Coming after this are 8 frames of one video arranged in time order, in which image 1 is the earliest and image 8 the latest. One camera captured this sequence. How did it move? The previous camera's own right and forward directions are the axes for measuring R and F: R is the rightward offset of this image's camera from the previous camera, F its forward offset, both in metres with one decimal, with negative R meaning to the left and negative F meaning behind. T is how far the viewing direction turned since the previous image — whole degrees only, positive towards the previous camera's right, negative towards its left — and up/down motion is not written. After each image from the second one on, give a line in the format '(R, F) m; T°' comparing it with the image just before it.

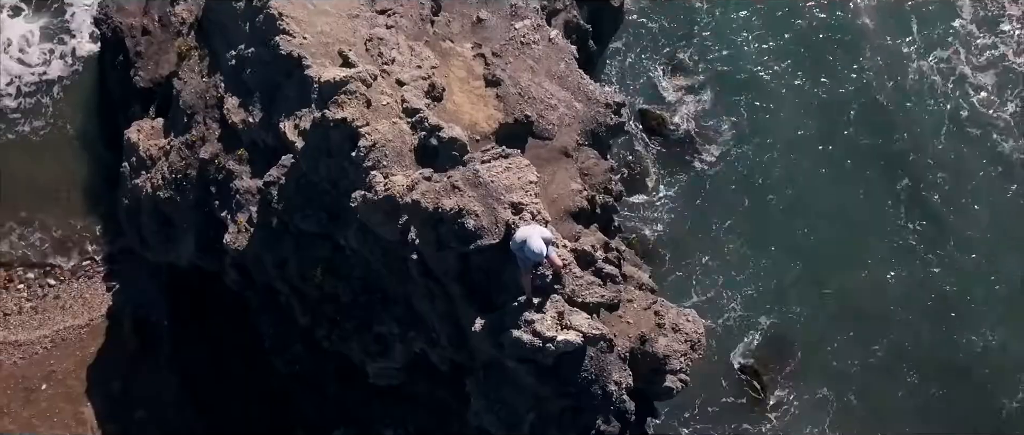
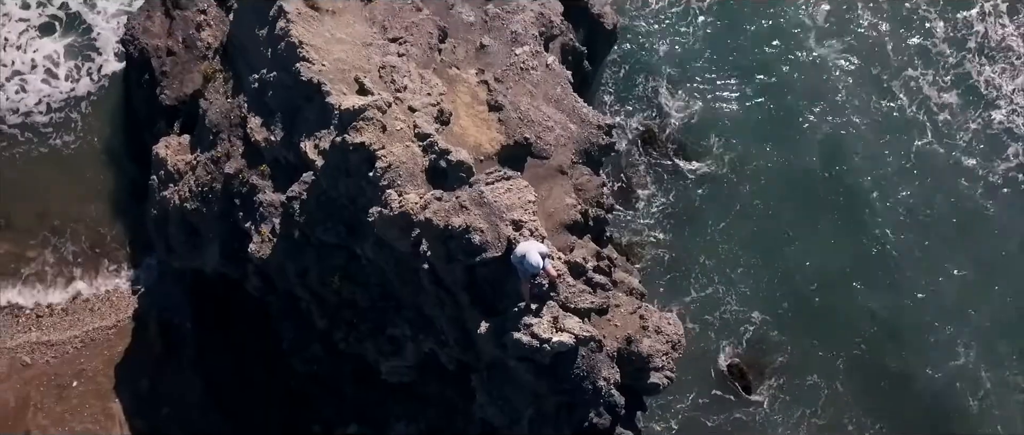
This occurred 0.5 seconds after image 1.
(0.0, -1.7) m; 0°
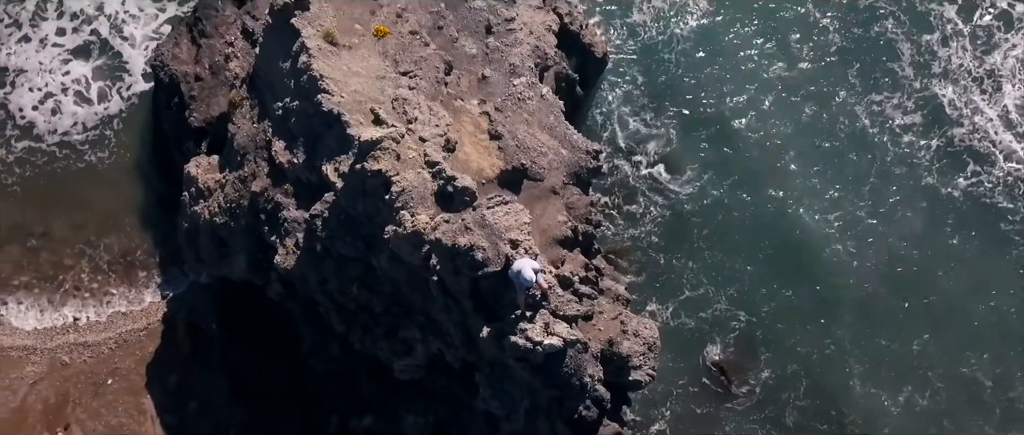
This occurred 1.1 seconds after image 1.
(+0.1, -2.3) m; 0°
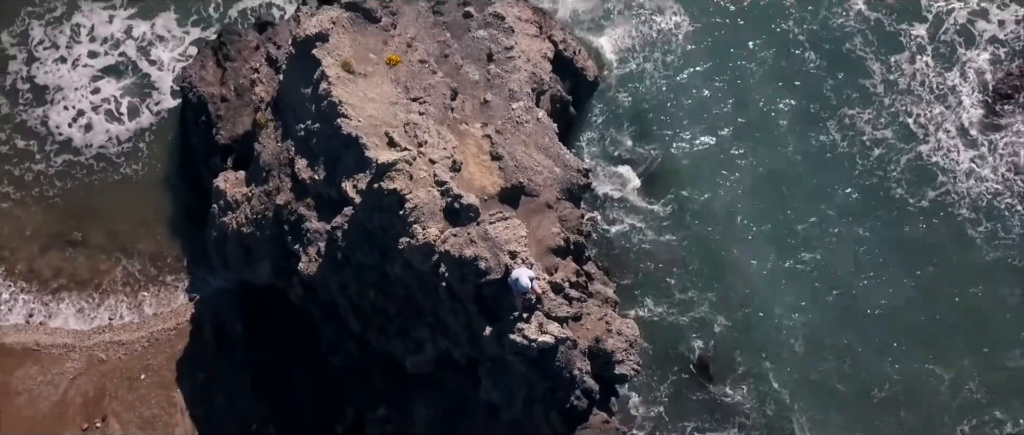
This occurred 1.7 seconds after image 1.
(0.0, -2.6) m; 0°
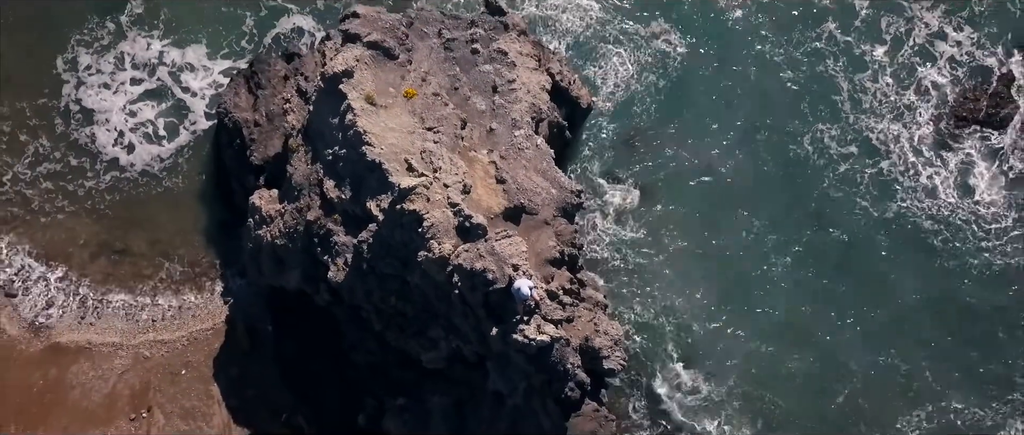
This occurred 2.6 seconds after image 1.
(0.0, -3.6) m; 0°
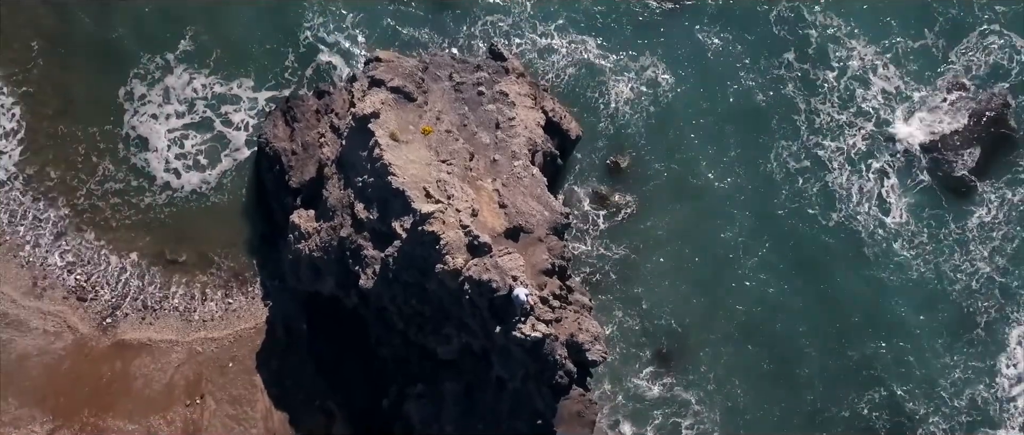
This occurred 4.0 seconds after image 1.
(0.0, -5.8) m; 0°
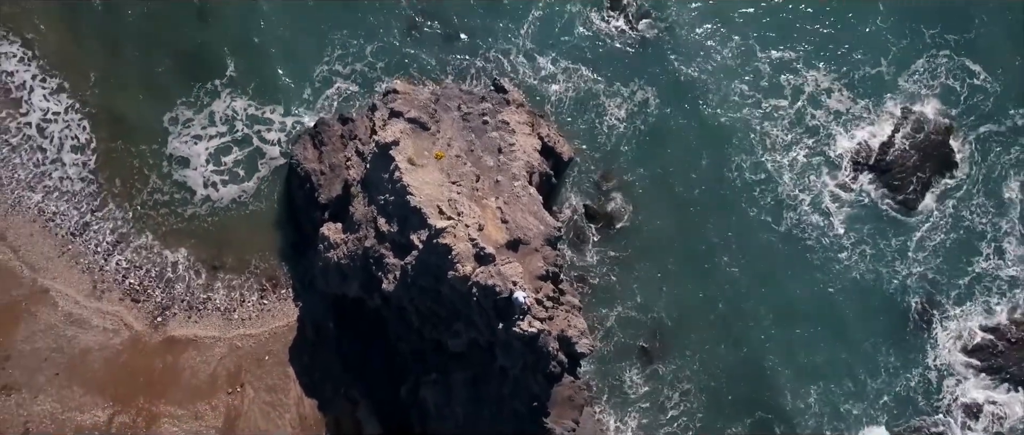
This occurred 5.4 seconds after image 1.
(0.0, -5.8) m; 0°
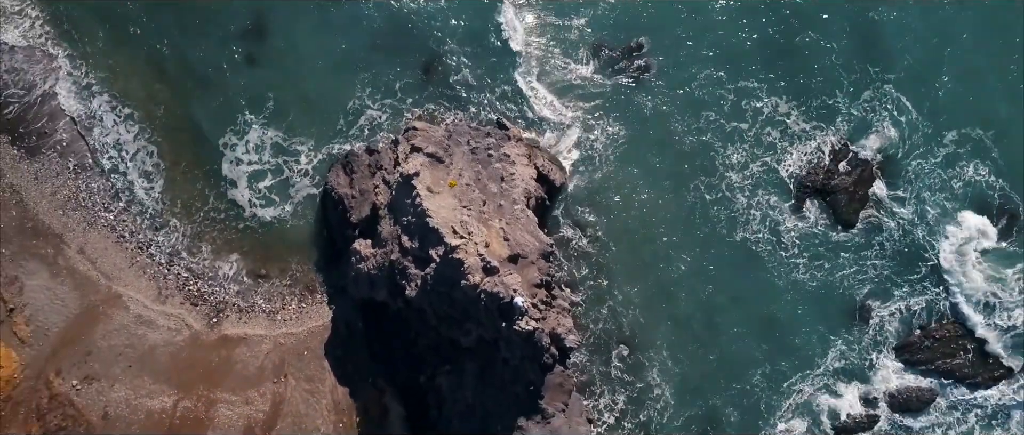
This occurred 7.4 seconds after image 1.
(0.0, -8.5) m; 0°
